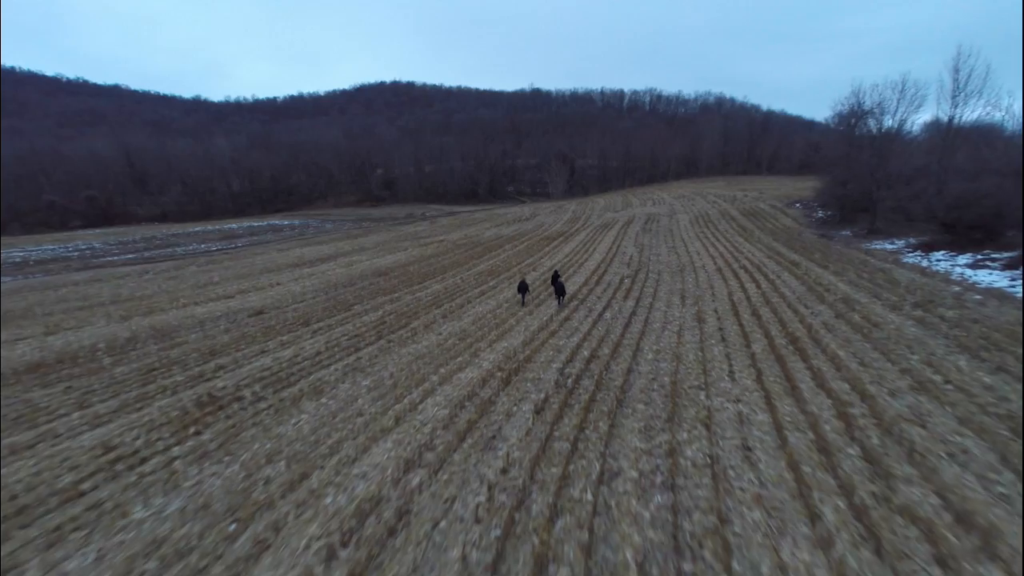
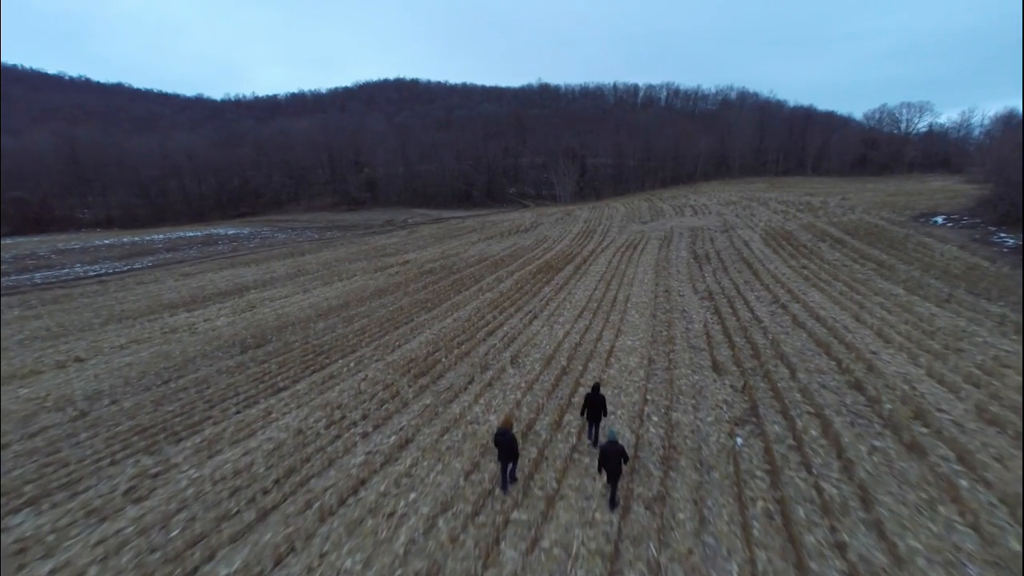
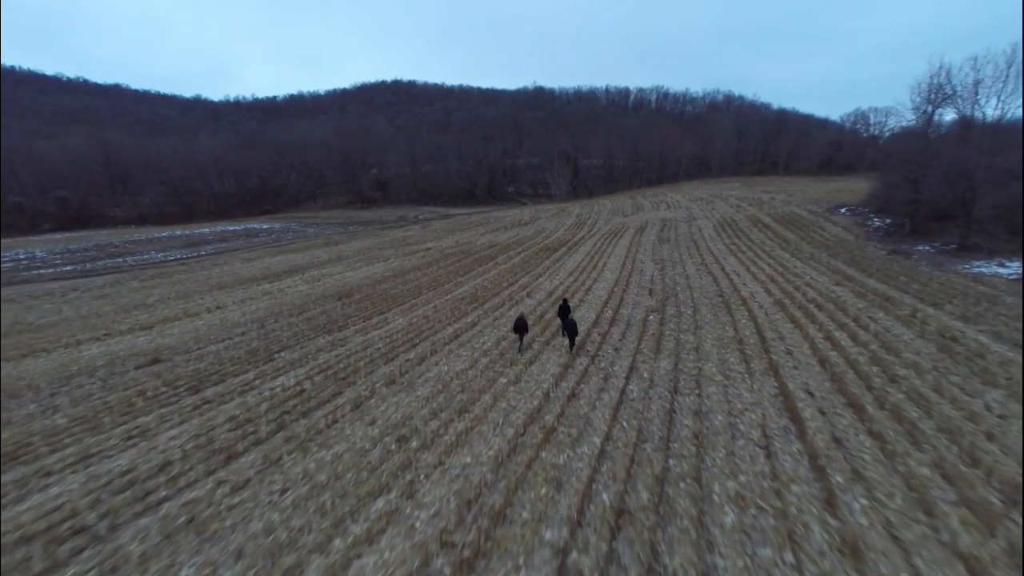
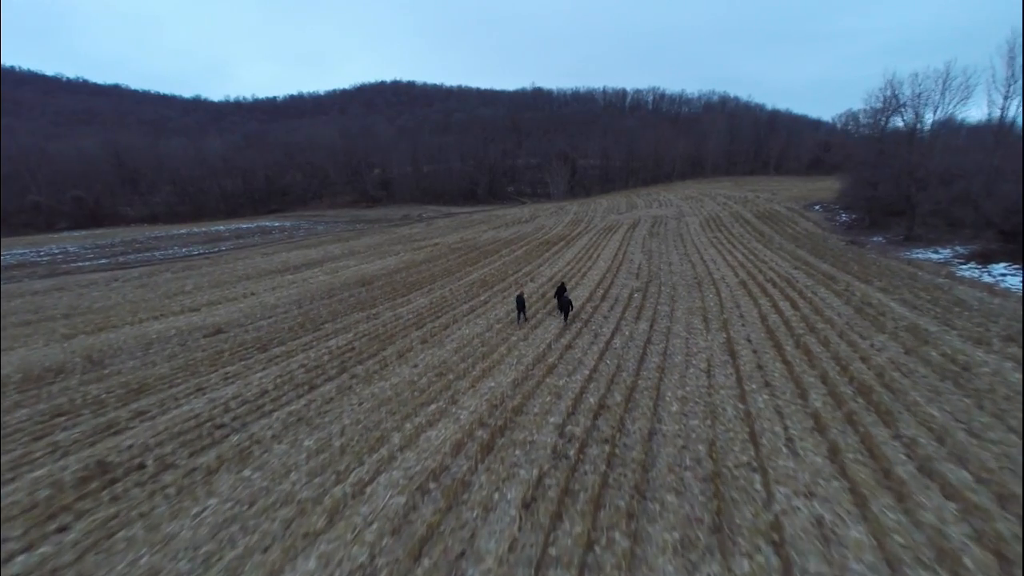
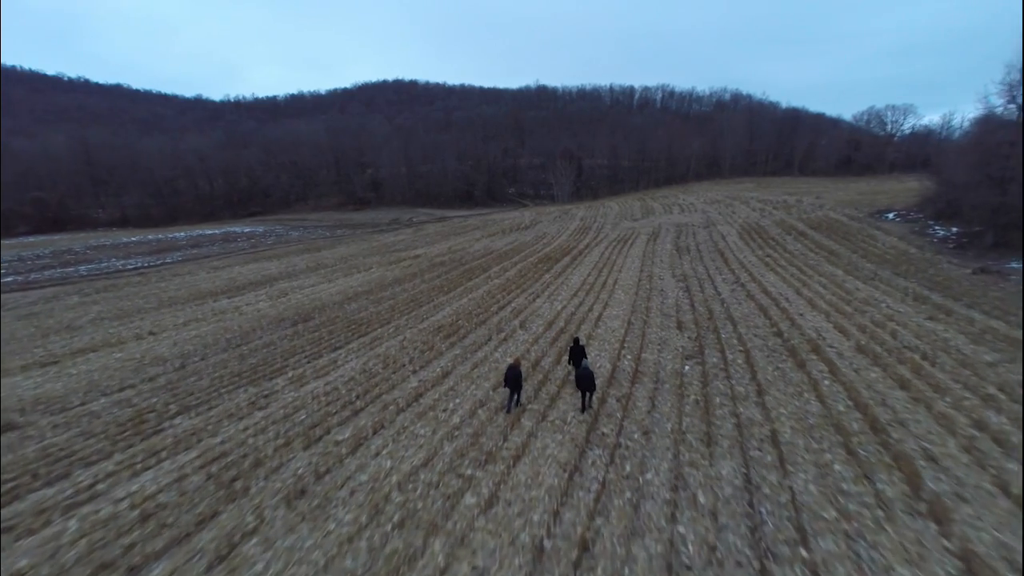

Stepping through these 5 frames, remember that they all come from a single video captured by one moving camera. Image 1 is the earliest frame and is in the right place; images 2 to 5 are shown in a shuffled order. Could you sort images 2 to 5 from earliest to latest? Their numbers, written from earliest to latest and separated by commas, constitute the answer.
4, 3, 5, 2
